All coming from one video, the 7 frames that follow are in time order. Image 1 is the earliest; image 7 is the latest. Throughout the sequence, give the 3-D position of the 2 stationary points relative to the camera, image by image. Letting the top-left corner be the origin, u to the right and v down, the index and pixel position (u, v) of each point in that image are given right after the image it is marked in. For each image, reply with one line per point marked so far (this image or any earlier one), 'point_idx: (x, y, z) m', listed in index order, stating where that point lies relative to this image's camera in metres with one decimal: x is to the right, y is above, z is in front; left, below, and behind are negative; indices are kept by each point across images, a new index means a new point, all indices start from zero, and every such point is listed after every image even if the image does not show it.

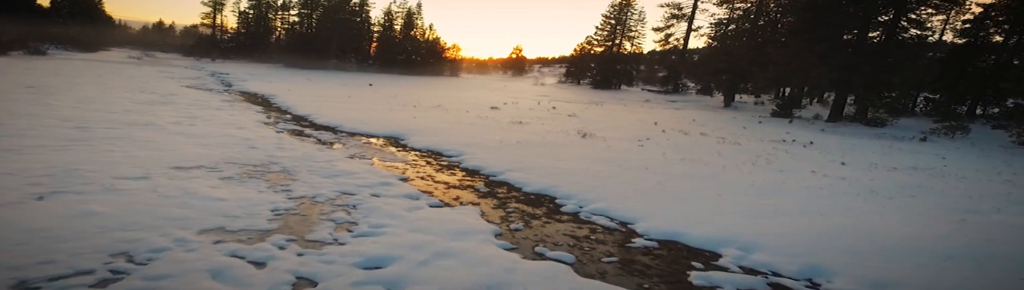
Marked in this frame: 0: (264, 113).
0: (-7.8, +1.0, +14.1) m
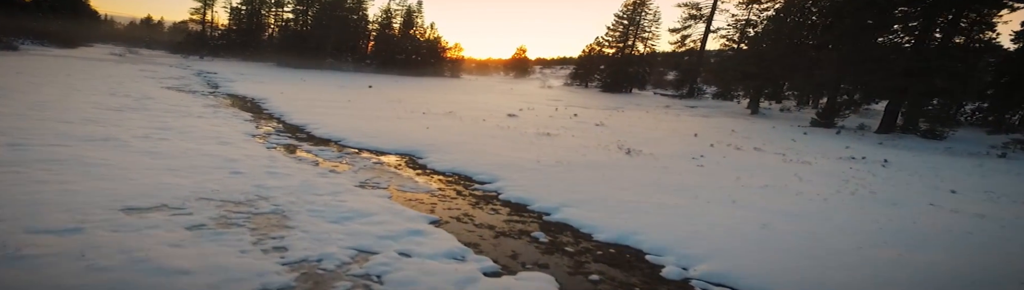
0: (-6.9, +0.6, +12.0) m
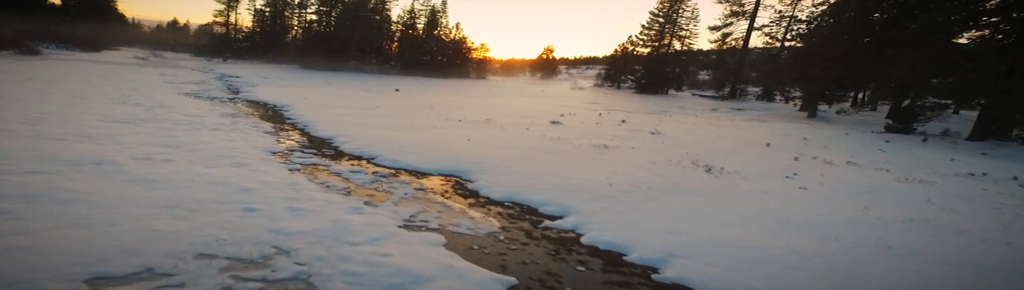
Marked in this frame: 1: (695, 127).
0: (-5.6, +0.3, +10.6) m
1: (+7.2, +0.7, +17.7) m
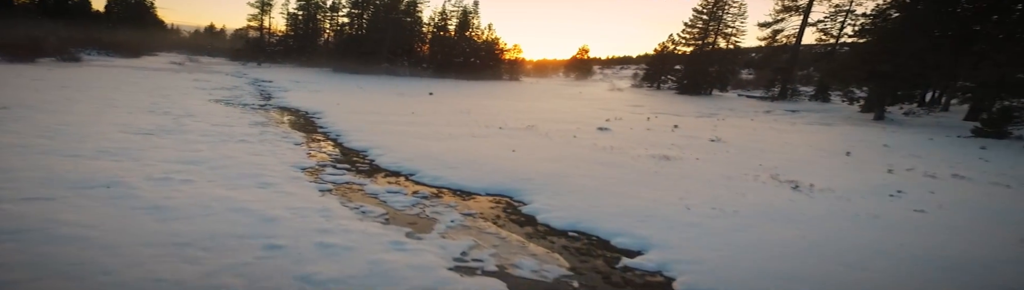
0: (-4.5, 0.0, +9.8) m
1: (+8.7, +0.5, +16.1) m
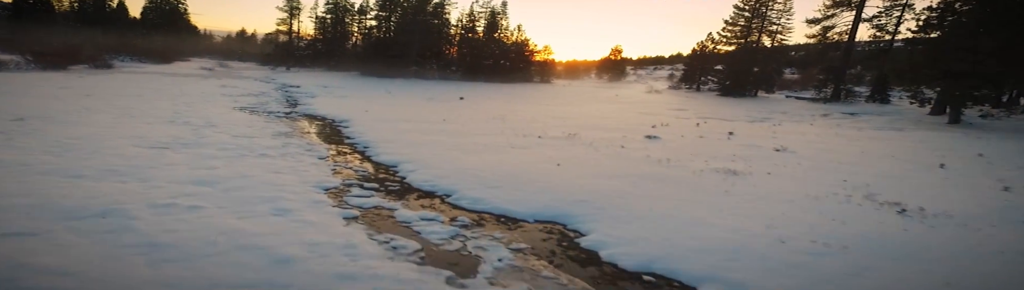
0: (-3.6, -0.3, +8.9) m
1: (+10.0, +0.2, +14.4) m
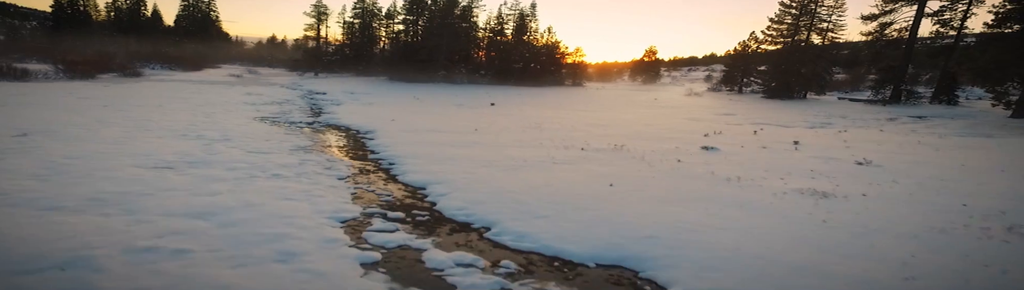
0: (-2.8, -0.6, +7.8) m
1: (+11.0, -0.1, +12.6) m
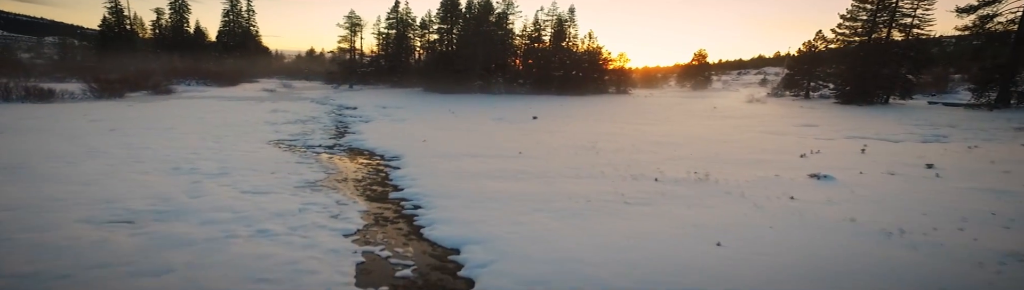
0: (-2.0, -1.2, +5.8) m
1: (+12.2, -0.7, +9.5) m
